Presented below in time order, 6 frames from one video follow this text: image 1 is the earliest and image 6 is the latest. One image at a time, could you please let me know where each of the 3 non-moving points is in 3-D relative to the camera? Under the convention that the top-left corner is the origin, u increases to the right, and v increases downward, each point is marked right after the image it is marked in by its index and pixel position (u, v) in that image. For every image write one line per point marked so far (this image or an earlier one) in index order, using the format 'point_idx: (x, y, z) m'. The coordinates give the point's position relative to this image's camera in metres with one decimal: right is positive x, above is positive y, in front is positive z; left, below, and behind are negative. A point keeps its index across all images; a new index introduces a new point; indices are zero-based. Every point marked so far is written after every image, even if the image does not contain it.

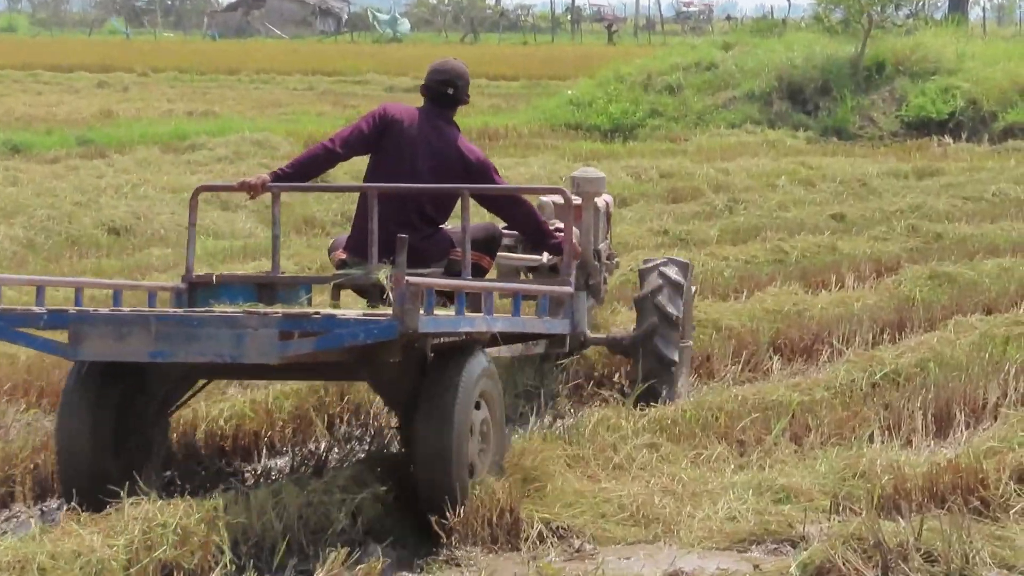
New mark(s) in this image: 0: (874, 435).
0: (+1.7, -0.6, +6.2) m
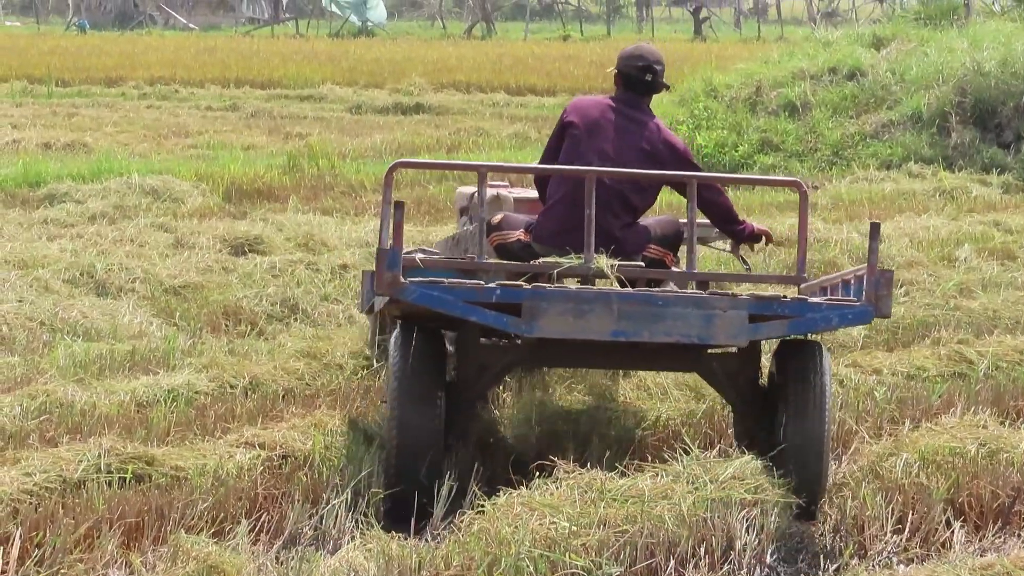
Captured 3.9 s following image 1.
0: (+1.8, -1.1, +3.7) m
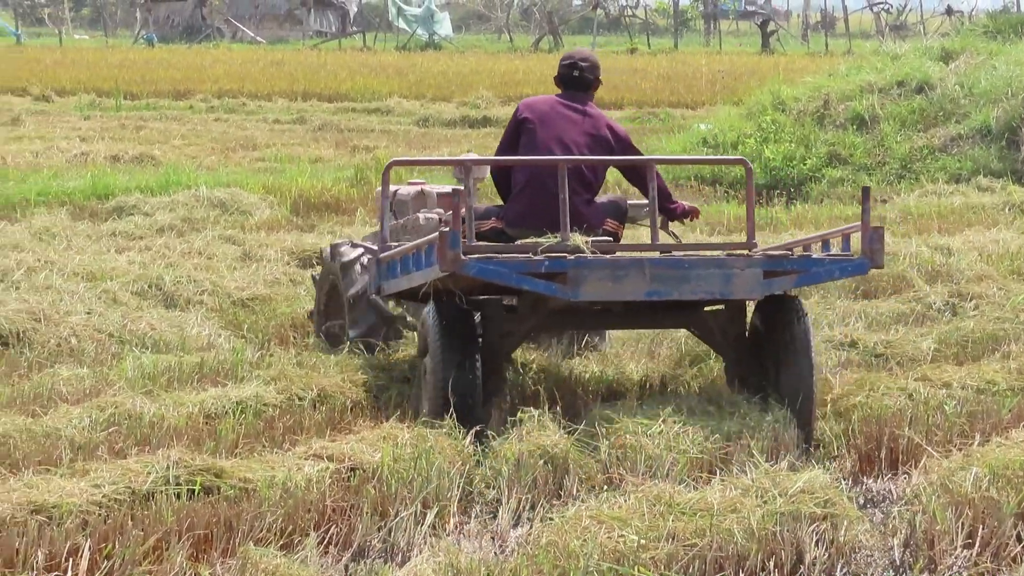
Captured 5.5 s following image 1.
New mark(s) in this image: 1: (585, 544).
0: (+2.0, -1.1, +3.7) m
1: (+0.2, -0.8, +4.2) m
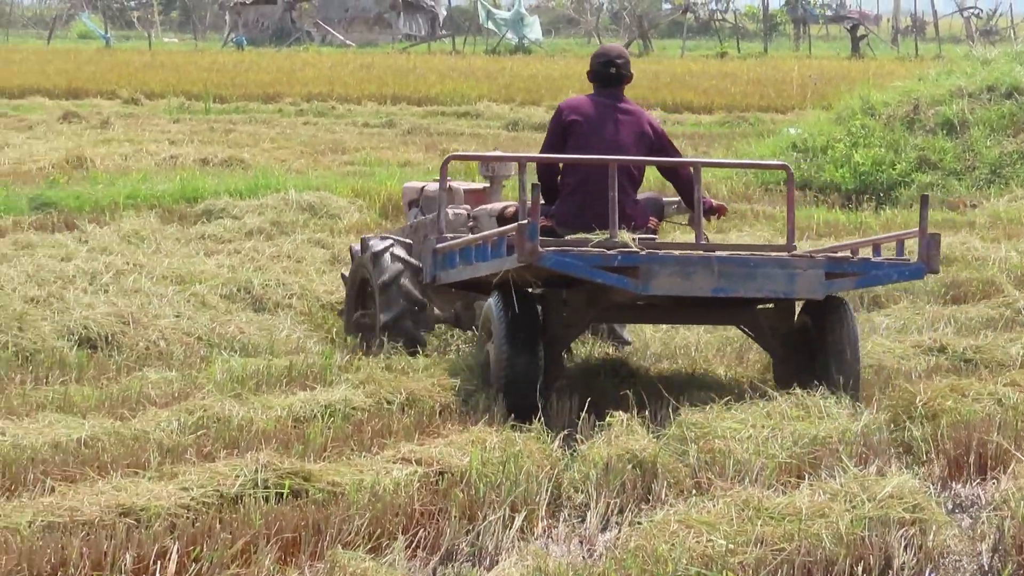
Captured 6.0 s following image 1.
0: (+2.3, -1.2, +3.7) m
1: (+0.5, -0.8, +4.2) m
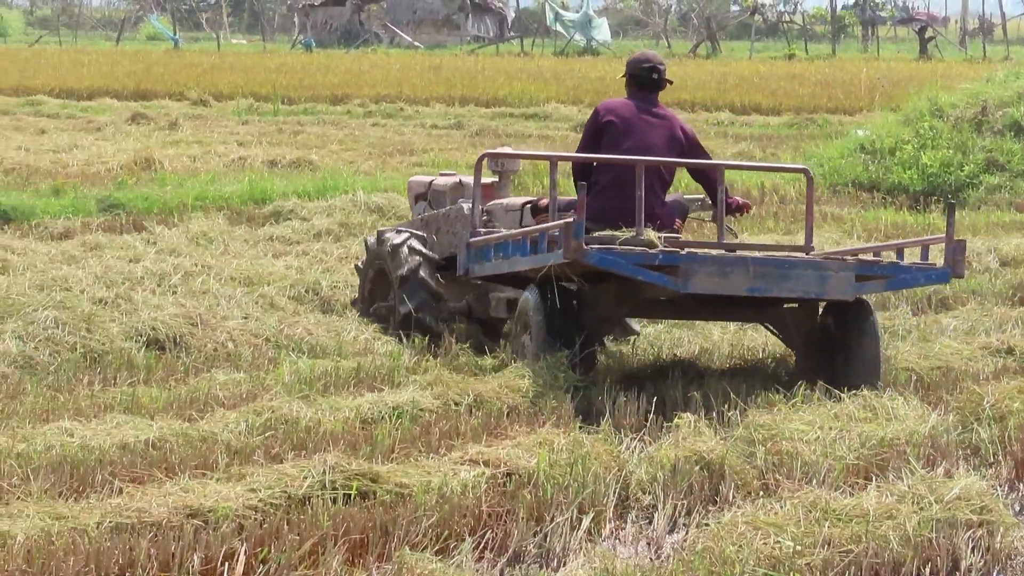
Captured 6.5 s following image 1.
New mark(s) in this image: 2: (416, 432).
0: (+2.6, -1.2, +3.7) m
1: (+0.8, -0.8, +4.2) m
2: (-0.4, -0.5, +4.9) m
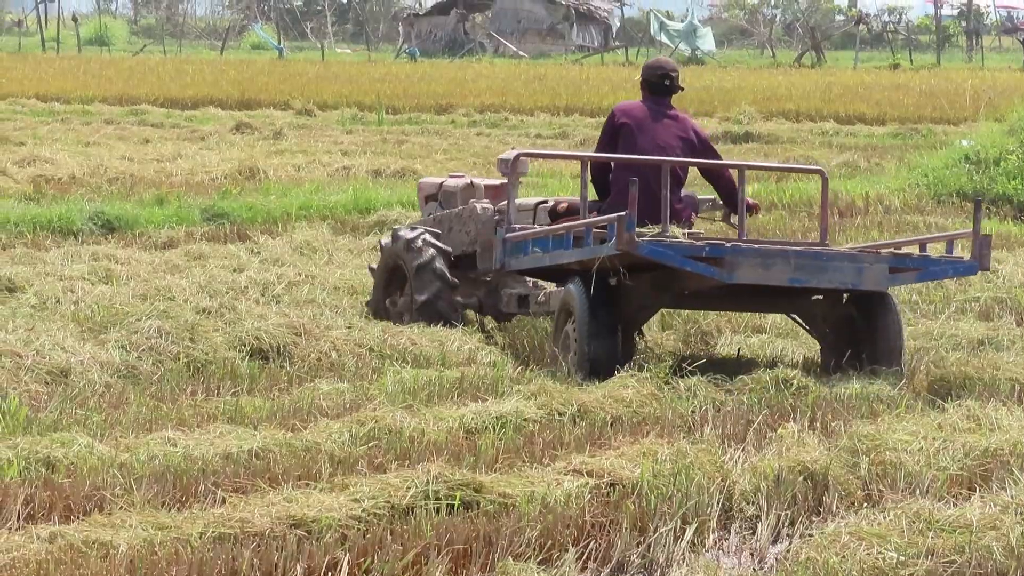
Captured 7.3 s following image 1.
0: (+2.9, -1.2, +3.7) m
1: (+1.1, -0.9, +4.2) m
2: (0.0, -0.6, +4.9) m
